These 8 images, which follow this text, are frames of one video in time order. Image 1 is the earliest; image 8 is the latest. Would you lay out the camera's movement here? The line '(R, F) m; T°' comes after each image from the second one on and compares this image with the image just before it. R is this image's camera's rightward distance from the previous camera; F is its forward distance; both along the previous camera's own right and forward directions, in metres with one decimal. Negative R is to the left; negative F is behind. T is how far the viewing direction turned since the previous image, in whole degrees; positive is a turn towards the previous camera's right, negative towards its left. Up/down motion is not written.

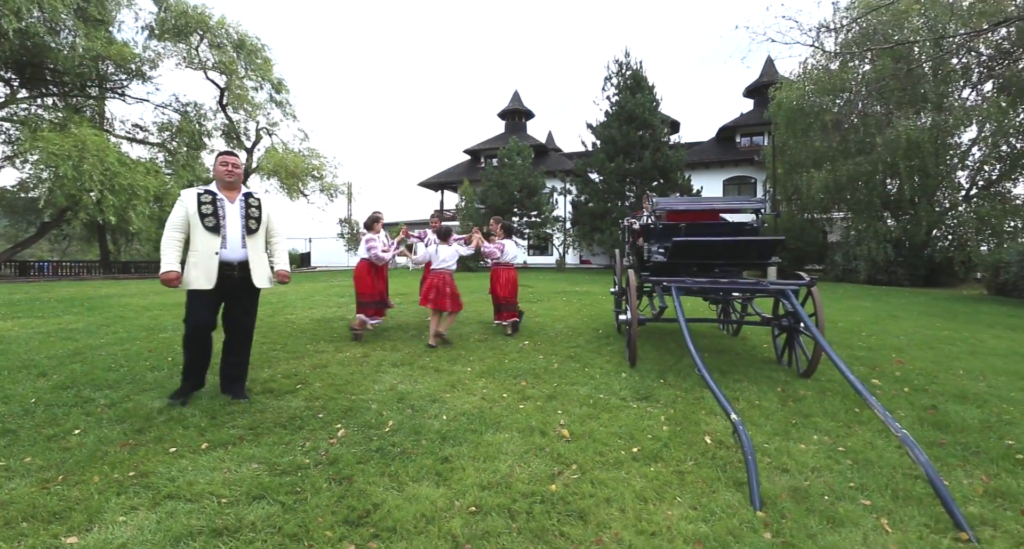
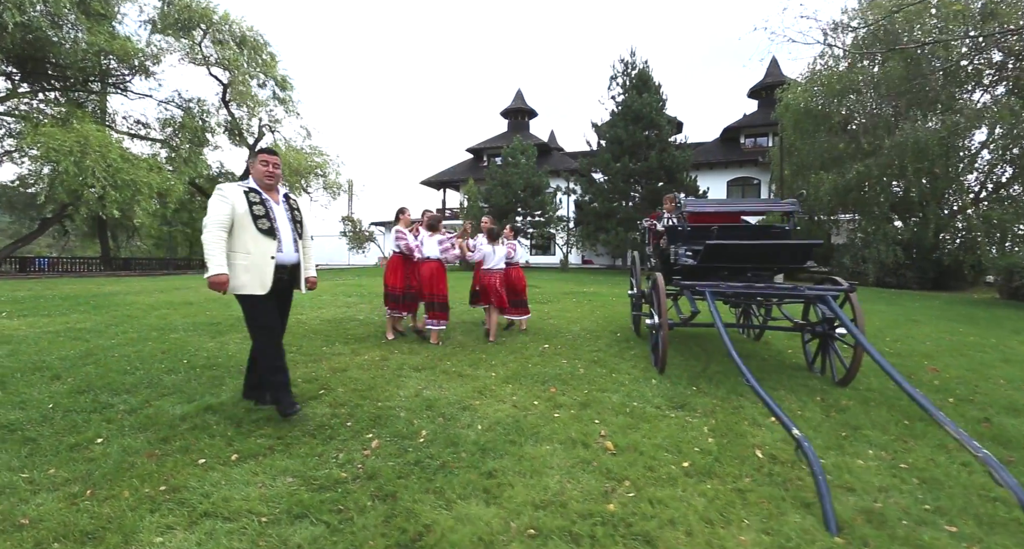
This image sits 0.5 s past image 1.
(-0.3, +0.1) m; 0°
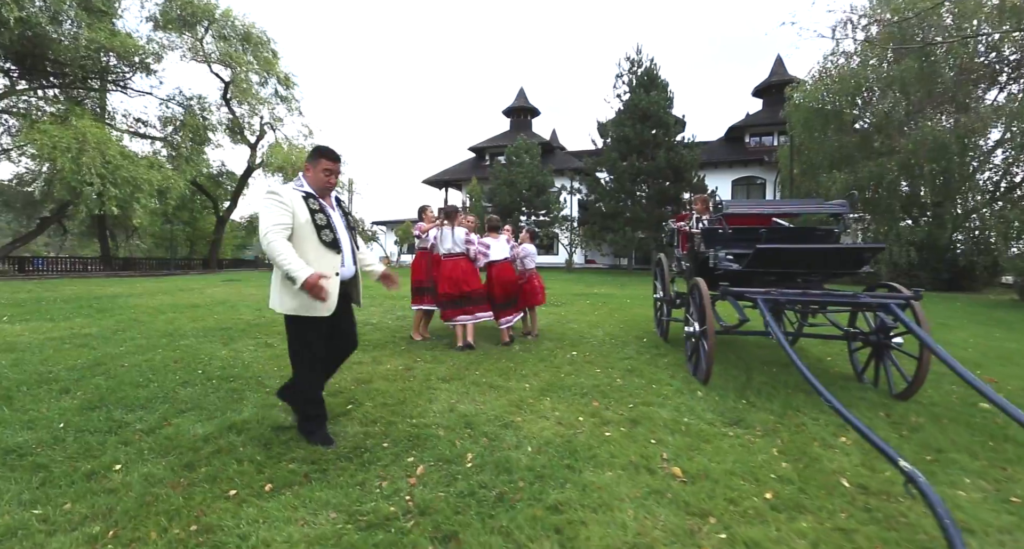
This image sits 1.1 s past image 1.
(-0.3, +0.3) m; 0°
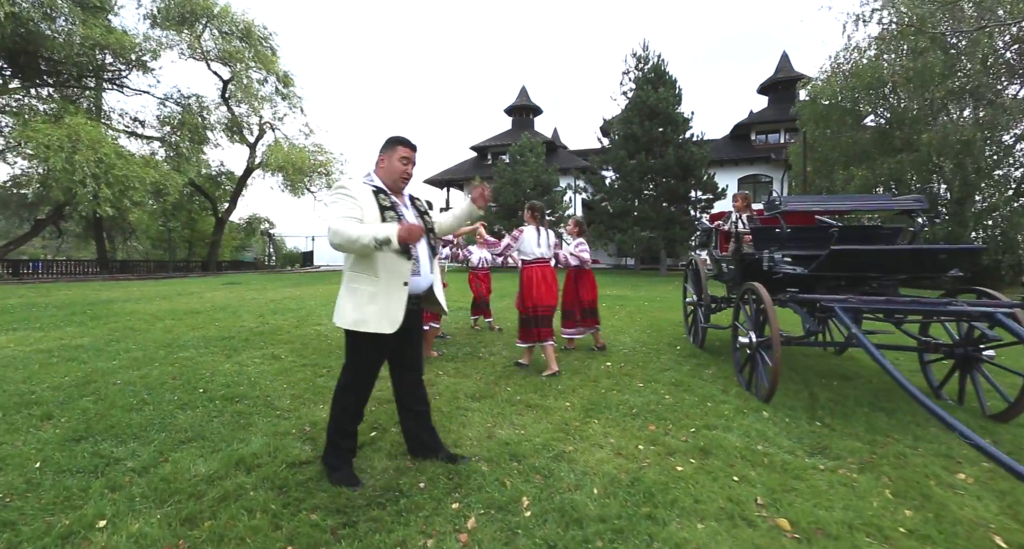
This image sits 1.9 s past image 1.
(-0.3, +0.5) m; 0°
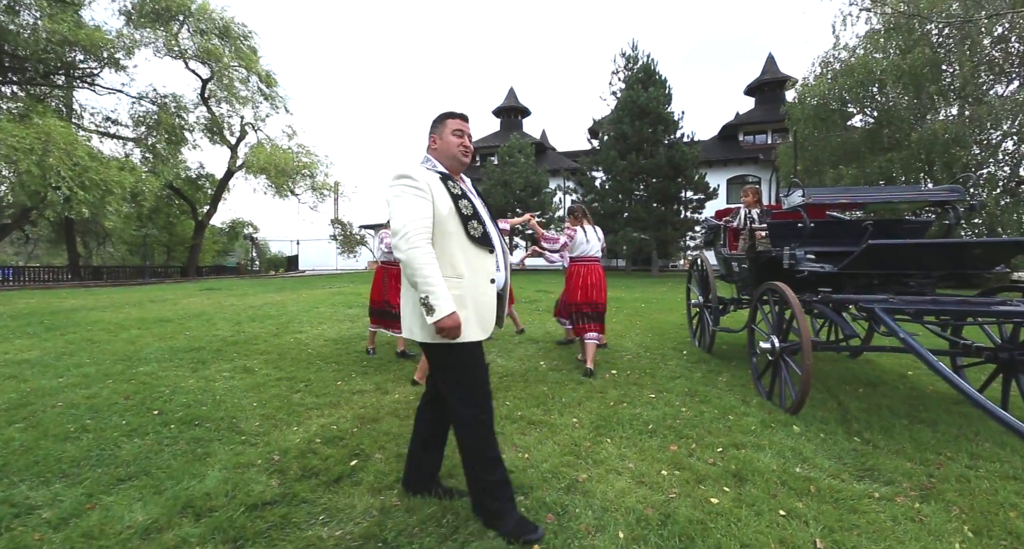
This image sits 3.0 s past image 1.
(-0.1, +0.4) m; +1°
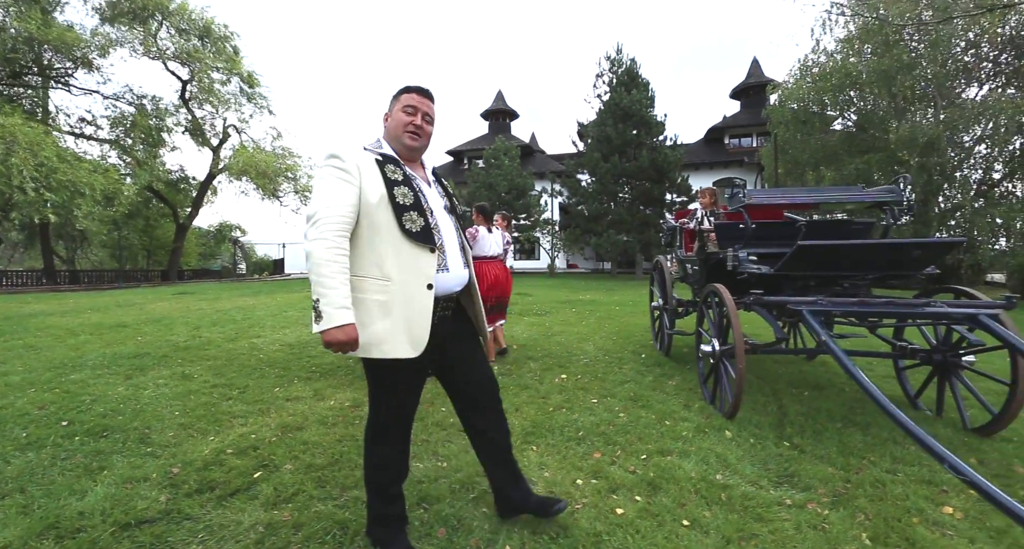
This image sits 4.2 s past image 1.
(+0.5, +0.1) m; +1°
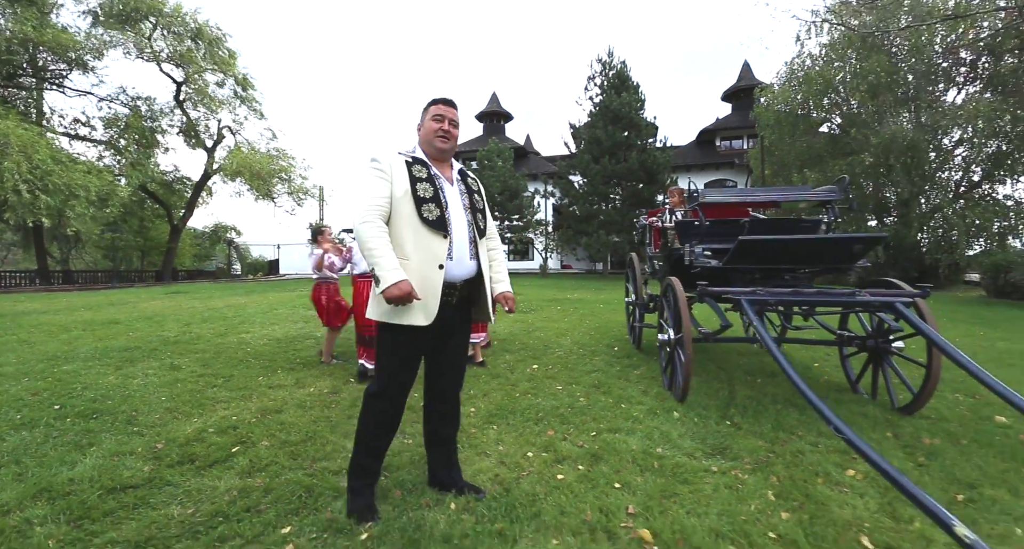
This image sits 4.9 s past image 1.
(+0.3, -0.2) m; 0°
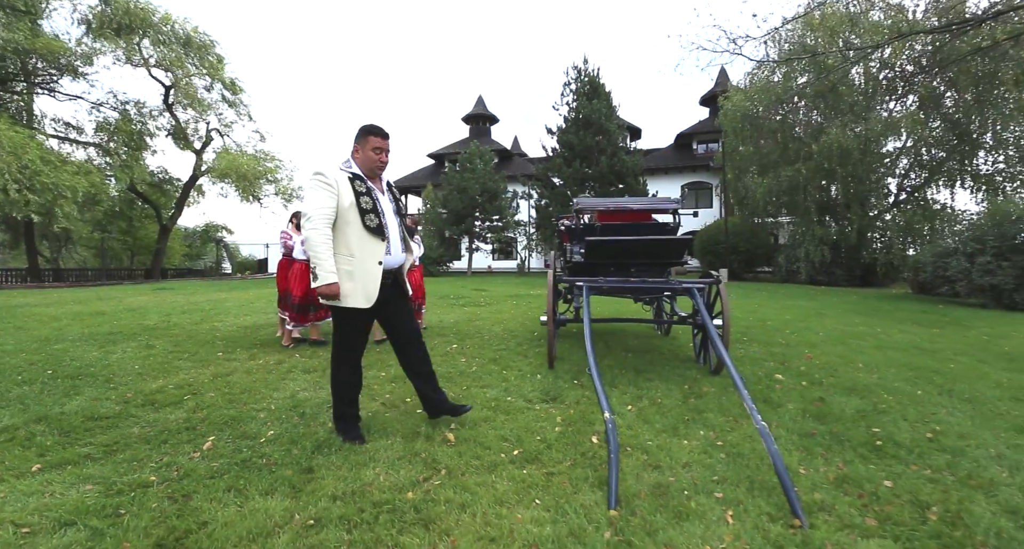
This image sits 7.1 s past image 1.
(+0.9, -1.0) m; +1°
